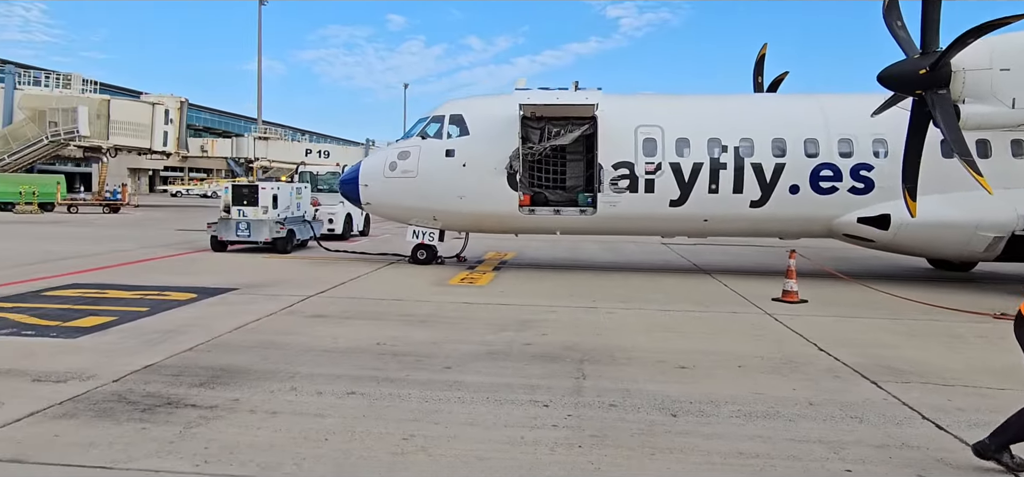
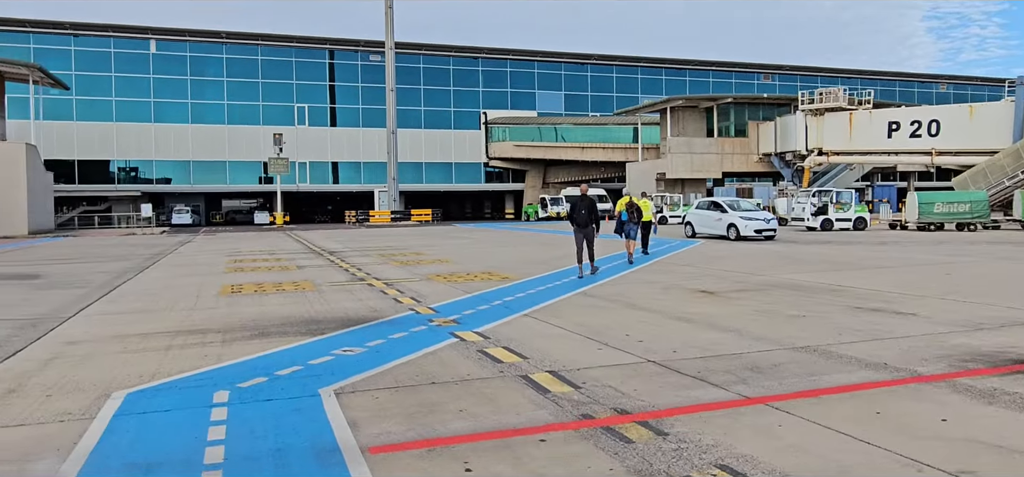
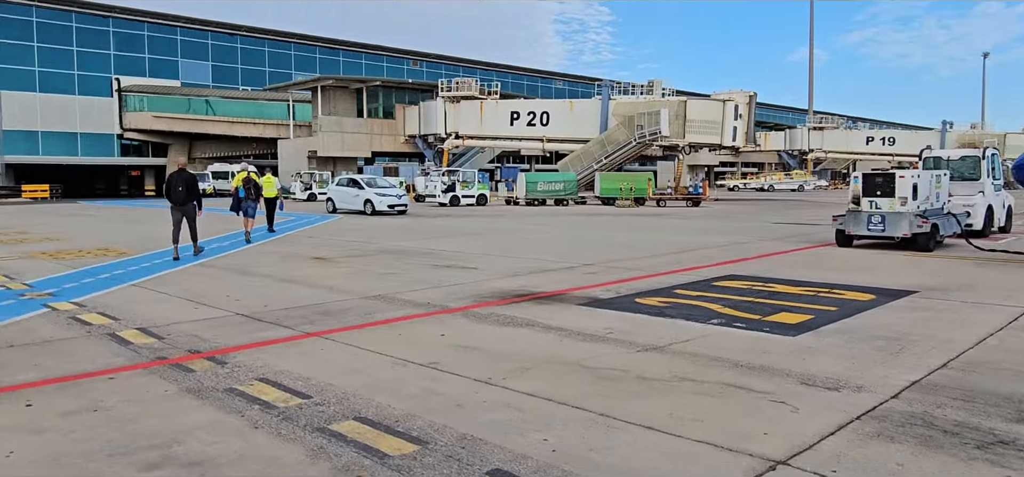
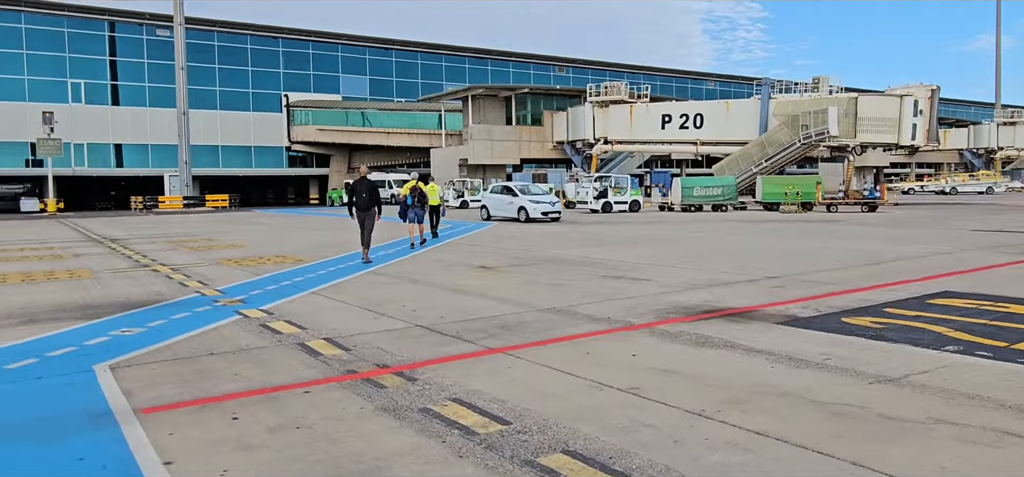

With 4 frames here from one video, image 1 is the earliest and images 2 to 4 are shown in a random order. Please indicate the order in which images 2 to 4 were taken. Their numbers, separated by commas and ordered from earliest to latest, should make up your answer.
3, 4, 2
